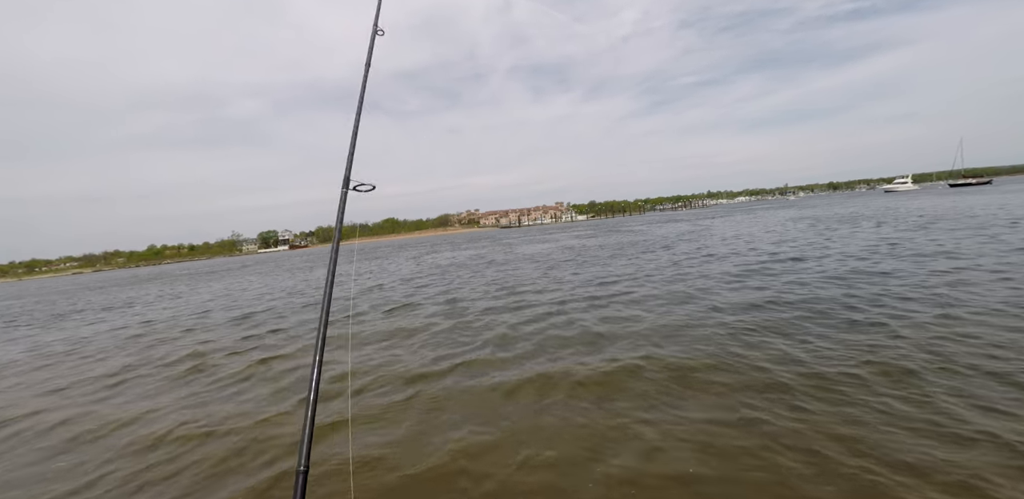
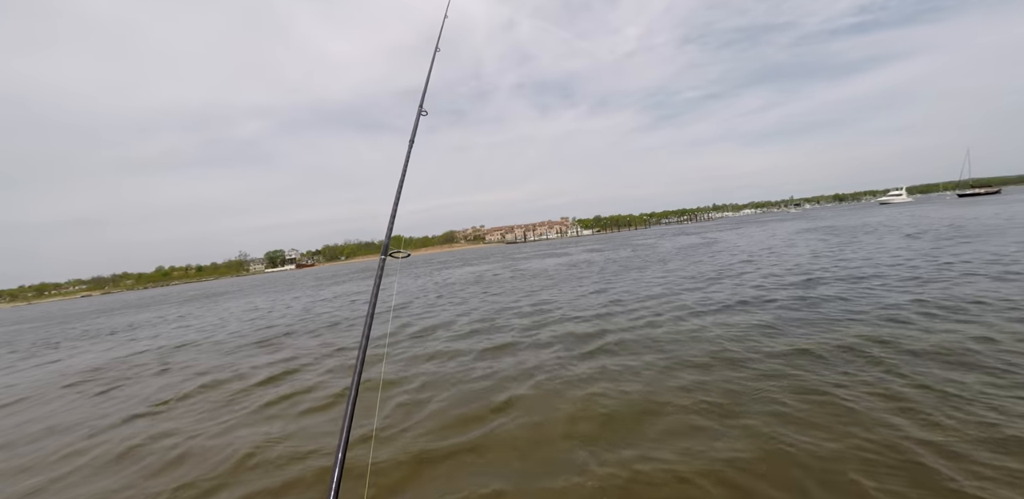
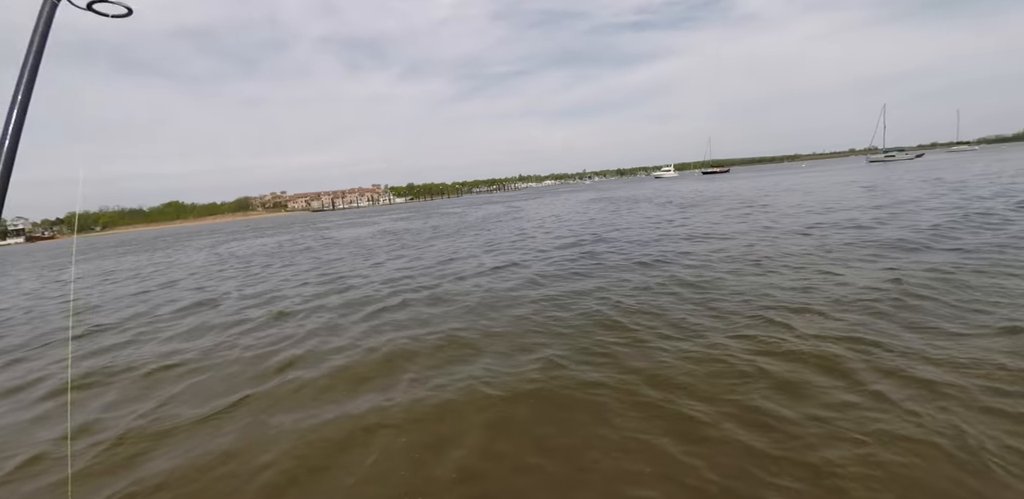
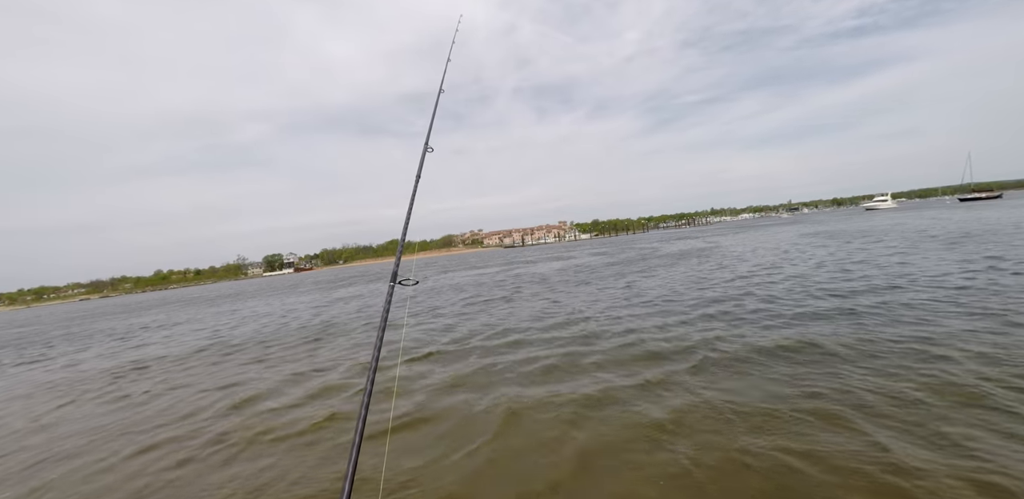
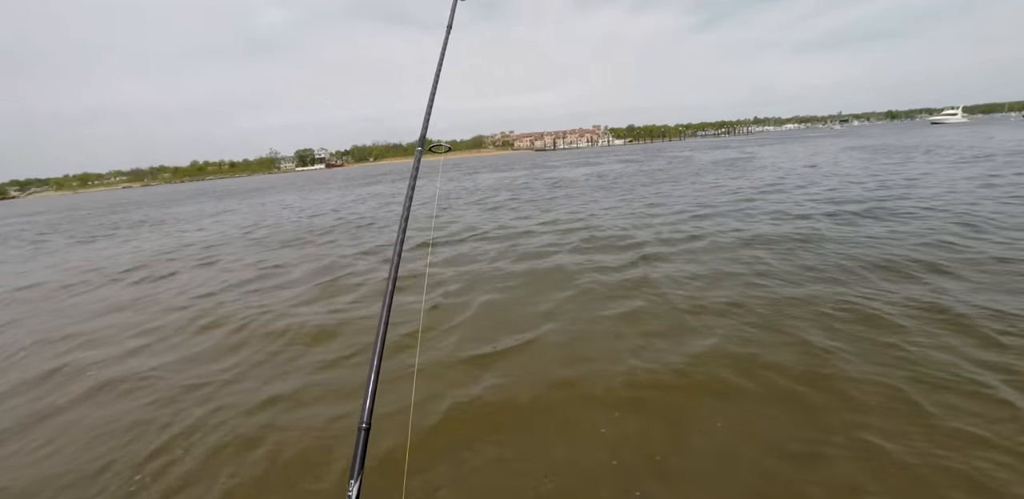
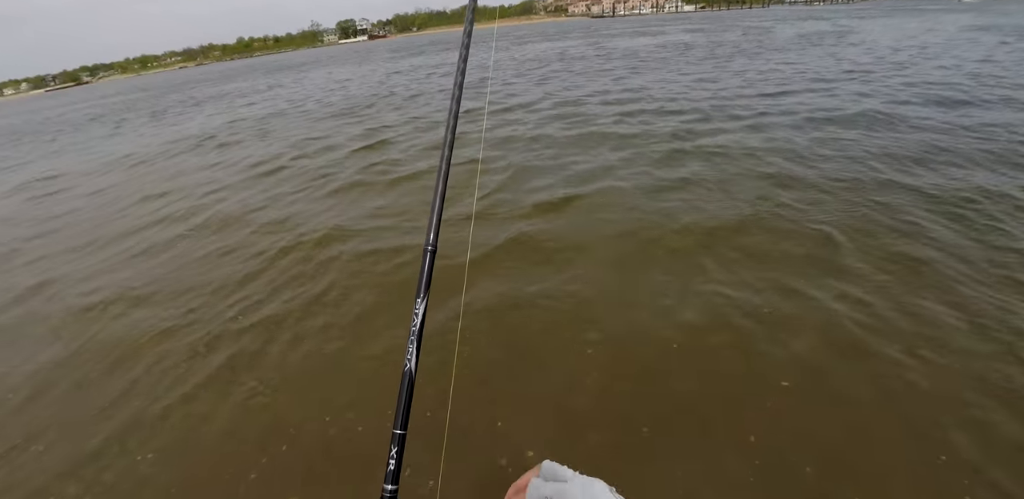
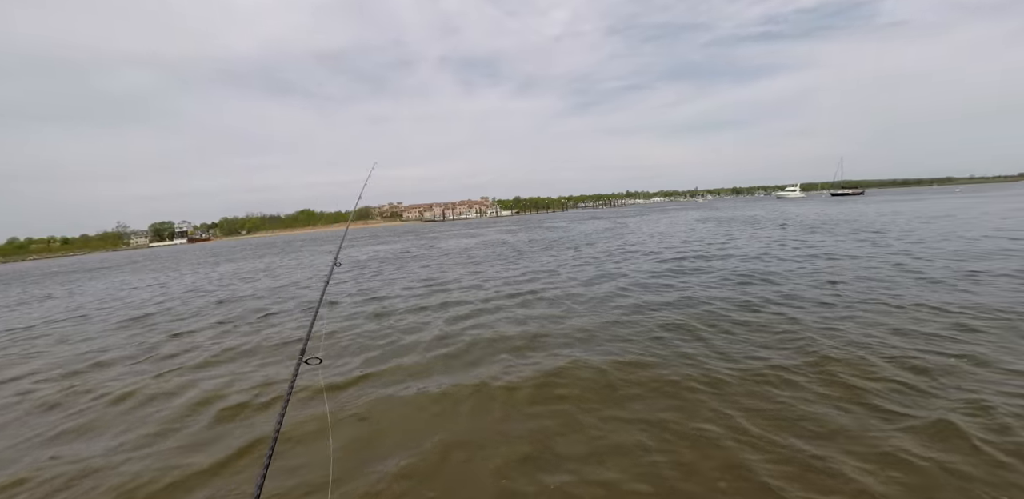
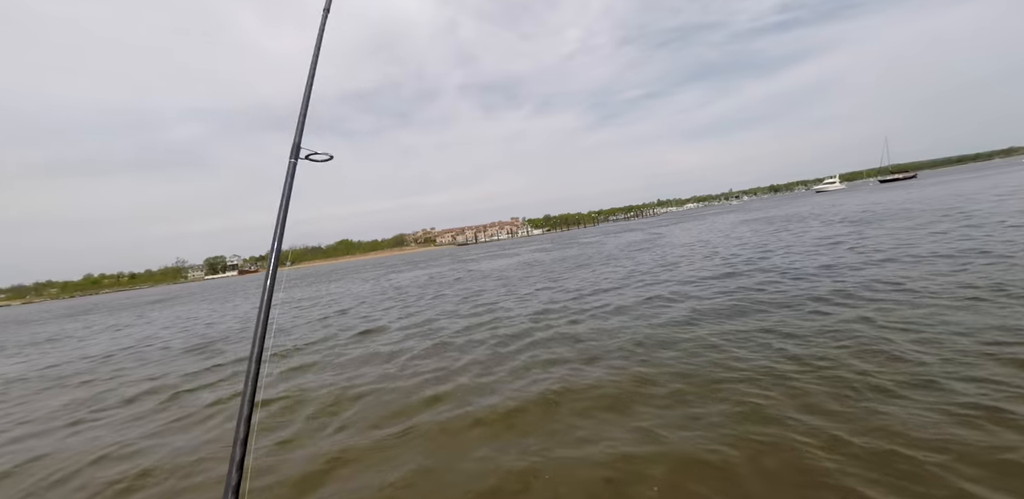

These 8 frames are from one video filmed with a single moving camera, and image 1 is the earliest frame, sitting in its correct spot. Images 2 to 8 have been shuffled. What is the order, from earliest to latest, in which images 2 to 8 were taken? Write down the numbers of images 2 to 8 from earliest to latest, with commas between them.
7, 3, 8, 2, 6, 5, 4
